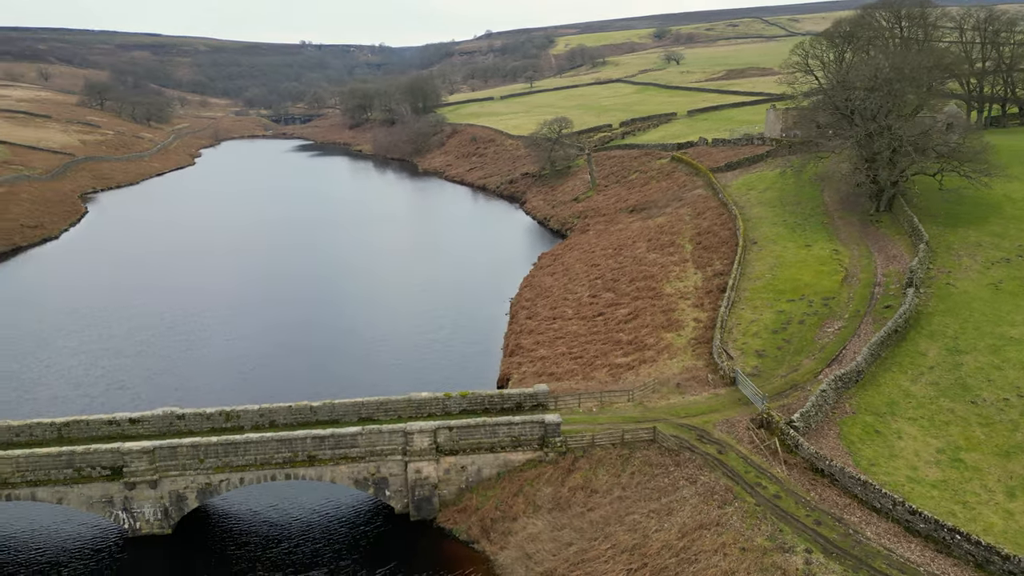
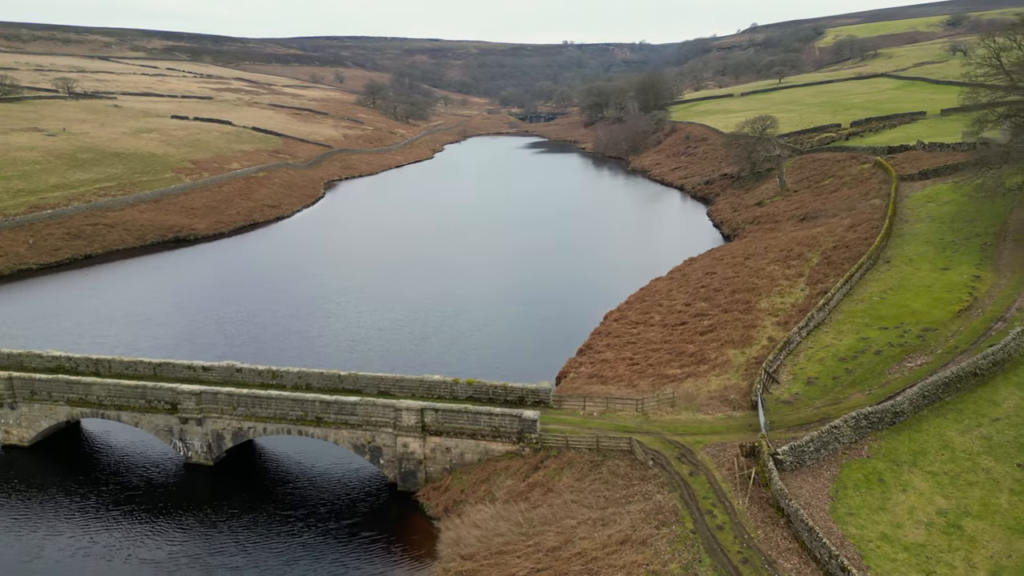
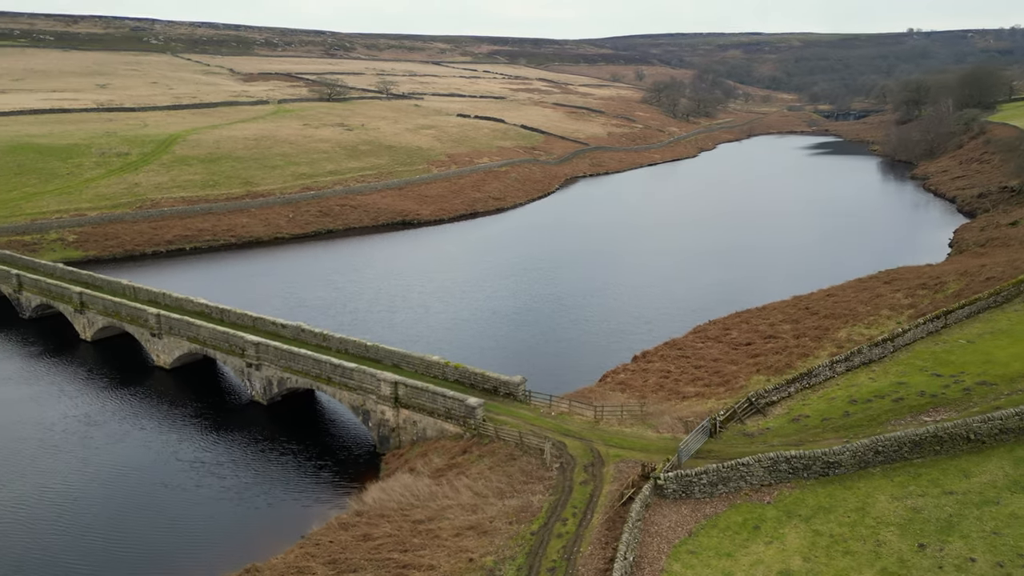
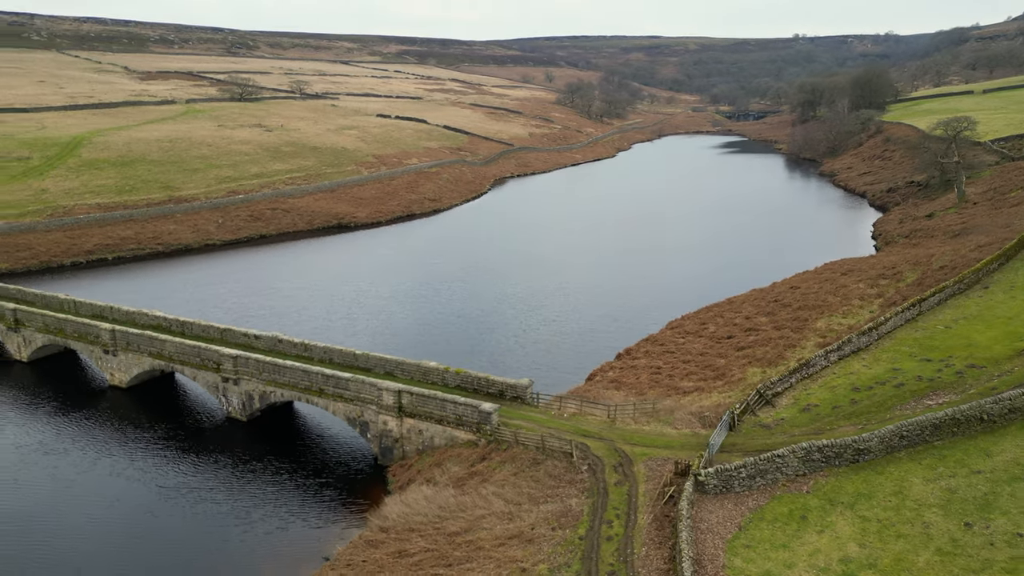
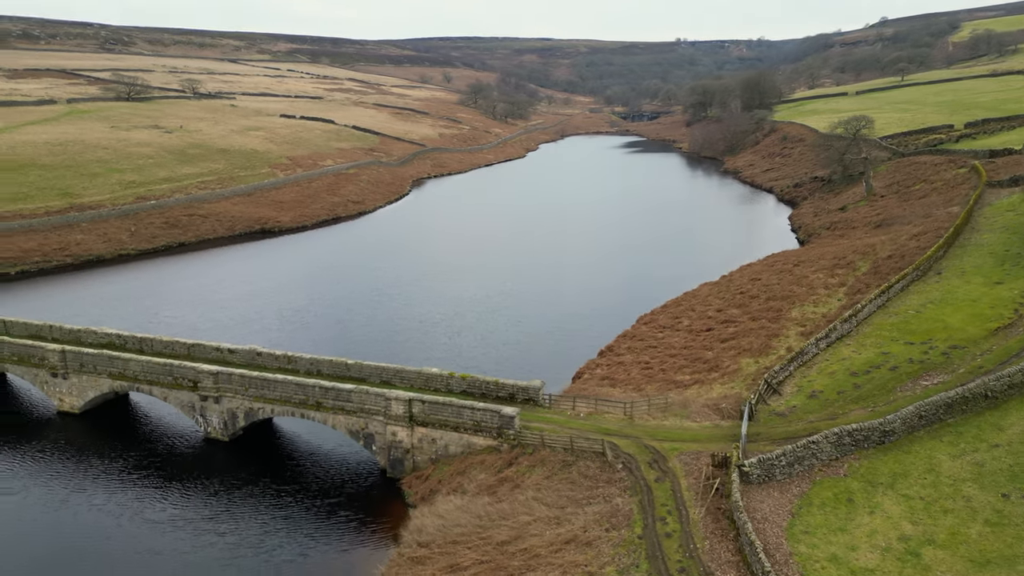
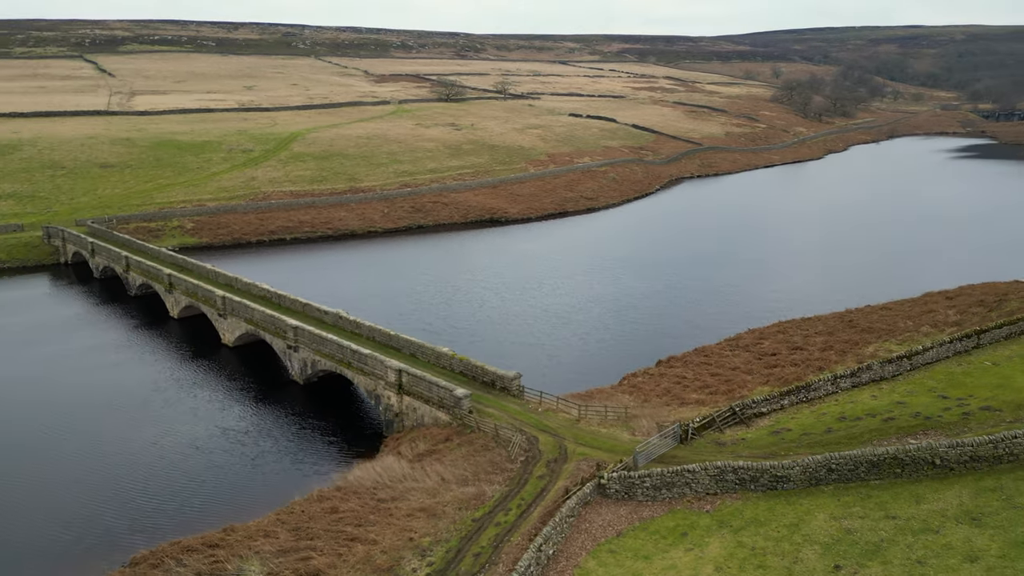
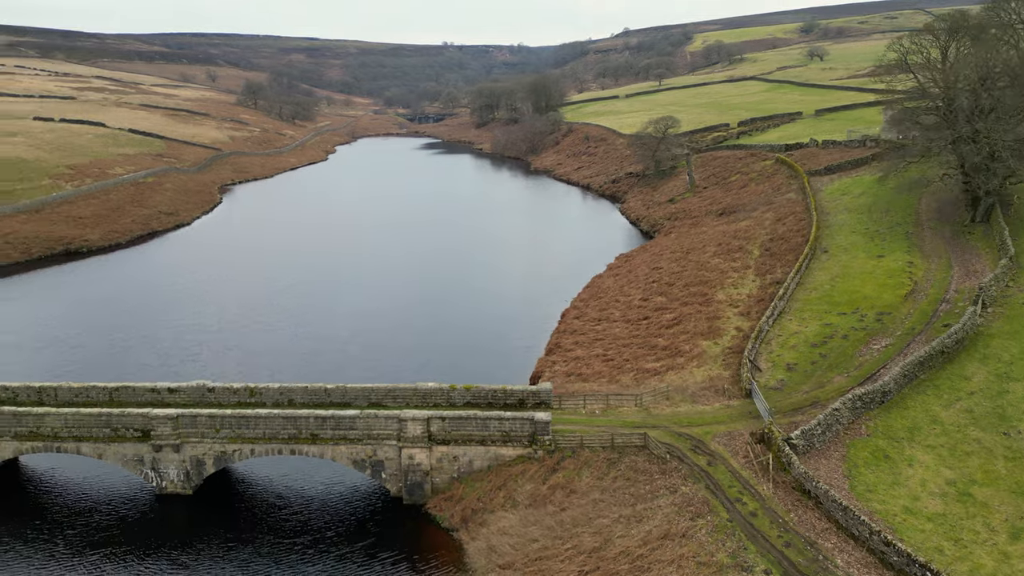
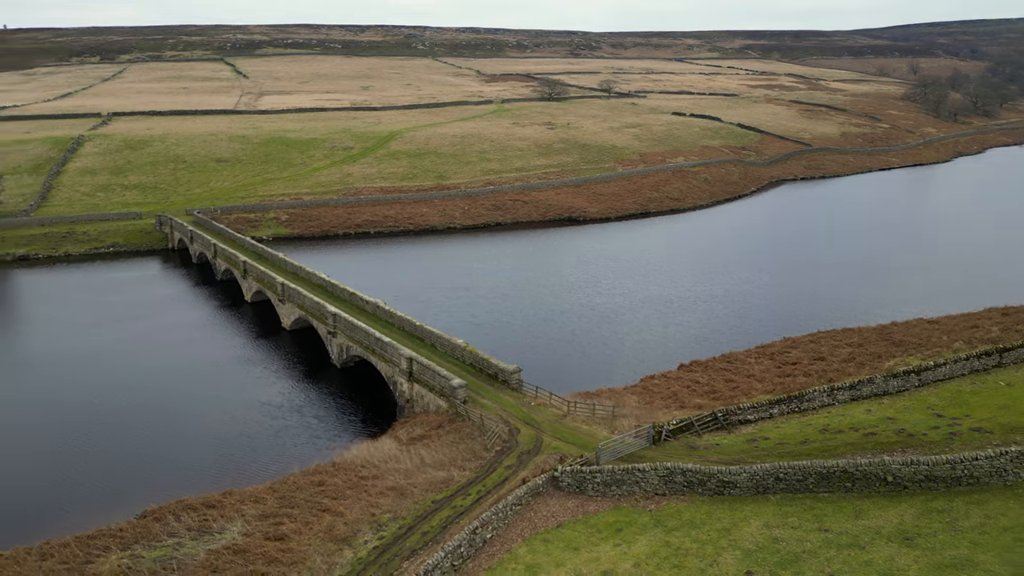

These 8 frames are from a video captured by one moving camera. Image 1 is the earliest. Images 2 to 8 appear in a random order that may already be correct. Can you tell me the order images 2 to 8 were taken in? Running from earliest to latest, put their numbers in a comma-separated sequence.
7, 2, 5, 4, 3, 6, 8
